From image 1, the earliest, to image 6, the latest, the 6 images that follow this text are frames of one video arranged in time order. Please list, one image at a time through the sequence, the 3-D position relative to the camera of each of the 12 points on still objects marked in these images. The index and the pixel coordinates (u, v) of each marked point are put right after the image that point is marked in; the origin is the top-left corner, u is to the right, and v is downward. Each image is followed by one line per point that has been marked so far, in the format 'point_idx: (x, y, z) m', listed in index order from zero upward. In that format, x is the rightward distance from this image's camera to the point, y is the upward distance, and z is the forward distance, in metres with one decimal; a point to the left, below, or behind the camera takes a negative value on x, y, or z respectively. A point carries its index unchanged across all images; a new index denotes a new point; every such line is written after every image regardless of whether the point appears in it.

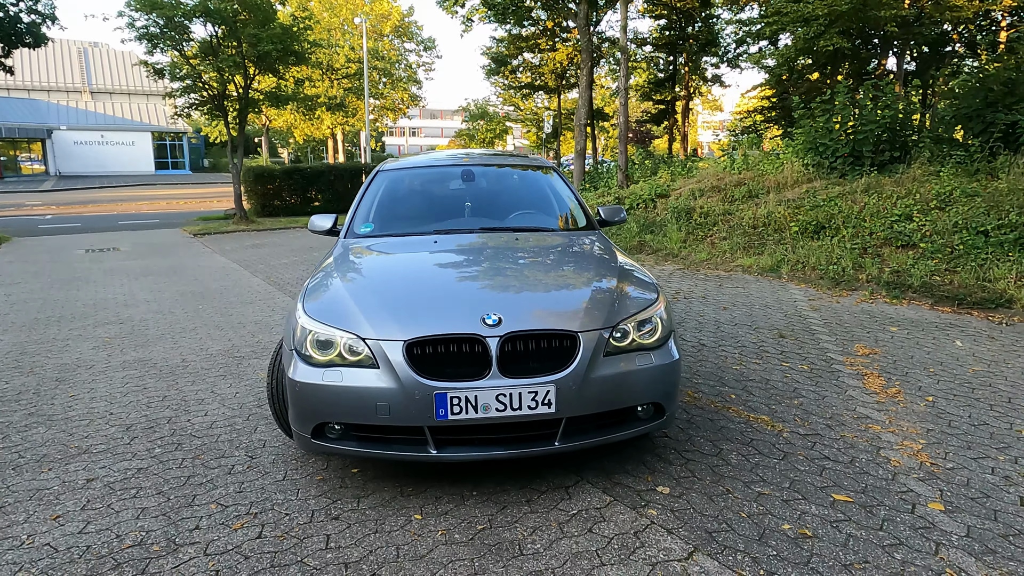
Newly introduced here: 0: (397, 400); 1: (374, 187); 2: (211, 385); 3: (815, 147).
0: (-0.4, -0.4, +2.6) m
1: (-0.9, +0.7, +4.4) m
2: (-2.0, -0.6, +4.4) m
3: (+5.0, +2.3, +10.9) m
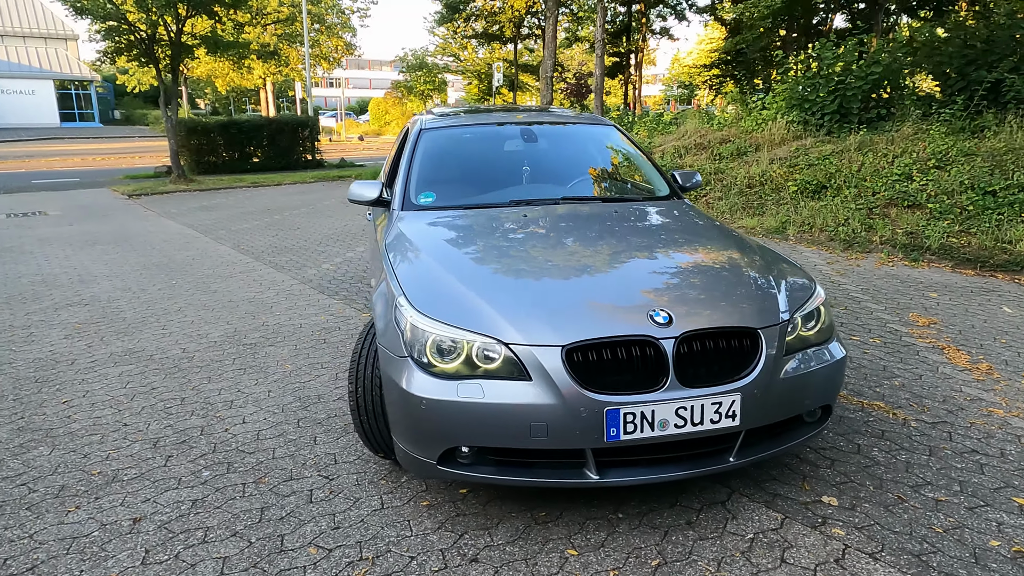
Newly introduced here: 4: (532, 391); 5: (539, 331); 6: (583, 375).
0: (+0.2, -0.4, +2.1) m
1: (-0.5, +0.8, +3.8) m
2: (-1.6, -0.5, +3.7) m
3: (+4.7, +3.0, +10.7) m
4: (+0.1, -0.3, +2.1) m
5: (+0.1, -0.1, +2.1) m
6: (+0.2, -0.3, +2.1) m
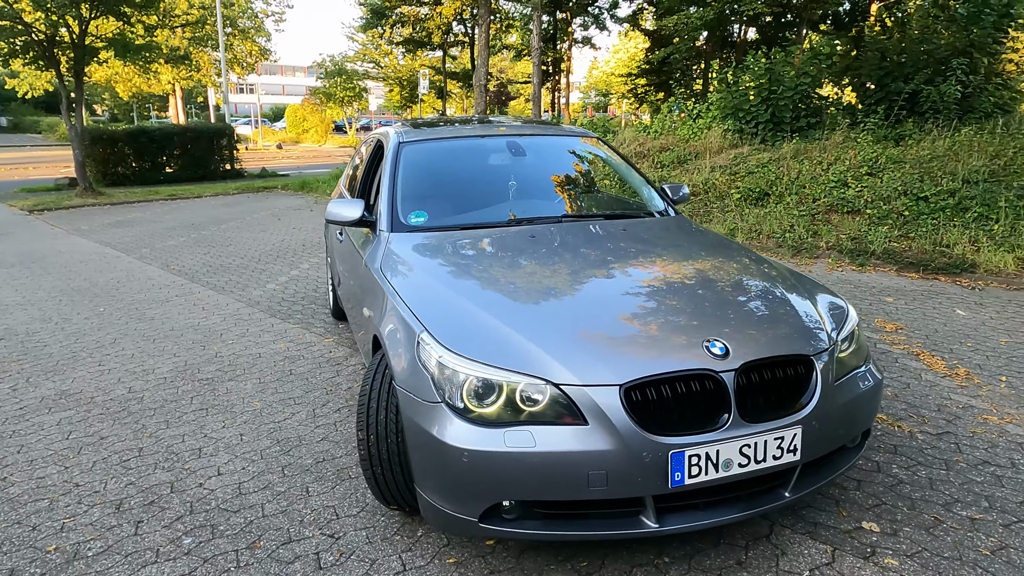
0: (+0.3, -0.5, +1.9) m
1: (-0.5, +0.7, +3.5) m
2: (-1.6, -0.7, +3.3) m
3: (+3.7, +2.9, +11.0) m
4: (+0.2, -0.4, +1.9) m
5: (+0.2, -0.2, +1.9) m
6: (+0.4, -0.4, +1.9) m
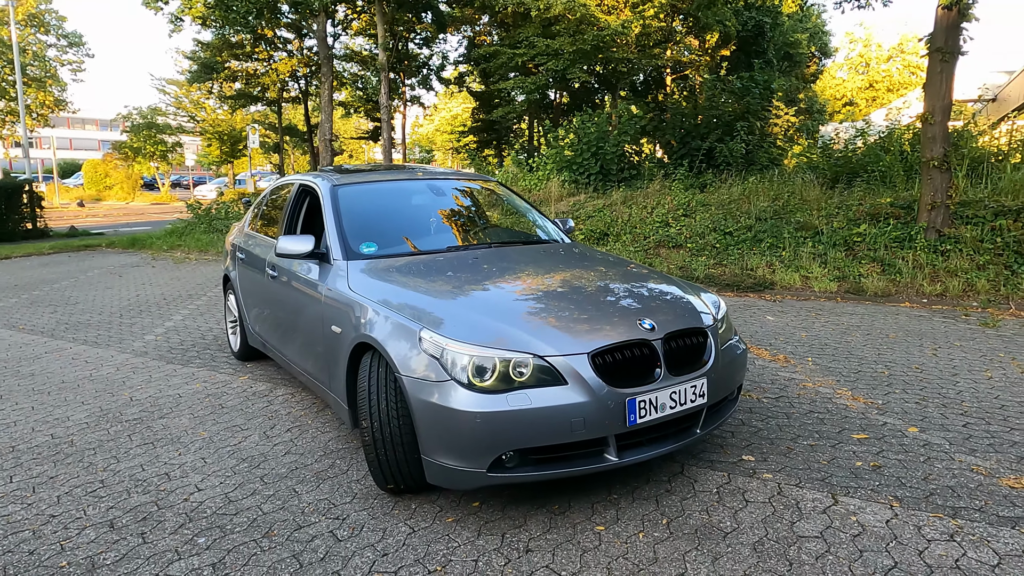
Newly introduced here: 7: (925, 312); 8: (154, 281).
0: (+0.3, -0.5, +2.5) m
1: (-1.0, +0.5, +4.0) m
2: (-1.9, -0.9, +3.4) m
3: (+1.1, +2.3, +12.4) m
4: (+0.2, -0.4, +2.5) m
5: (+0.2, -0.2, +2.6) m
6: (+0.4, -0.3, +2.6) m
7: (+4.1, -0.2, +6.6) m
8: (-5.3, +0.1, +9.9) m
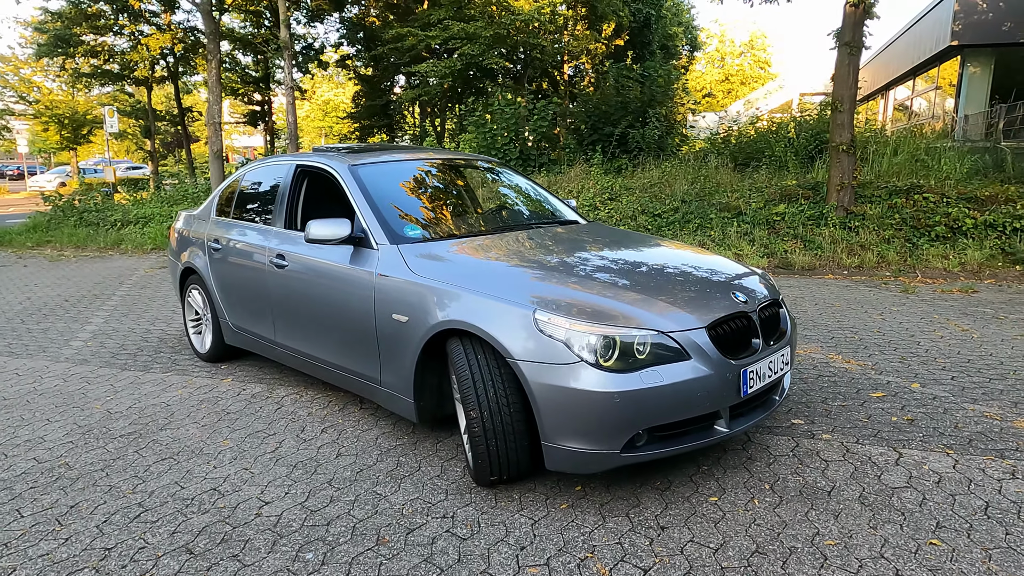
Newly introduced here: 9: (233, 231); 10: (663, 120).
0: (+0.8, -0.4, +2.6) m
1: (-0.8, +0.6, +3.7) m
2: (-1.5, -0.8, +3.0) m
3: (-0.5, +2.6, +12.4) m
4: (+0.7, -0.3, +2.5) m
5: (+0.7, -0.1, +2.6) m
6: (+0.8, -0.2, +2.6) m
7: (+3.7, +0.1, +7.3) m
8: (-6.1, +0.1, +8.6) m
9: (-1.8, +0.4, +4.4) m
10: (+2.9, +3.3, +13.0) m
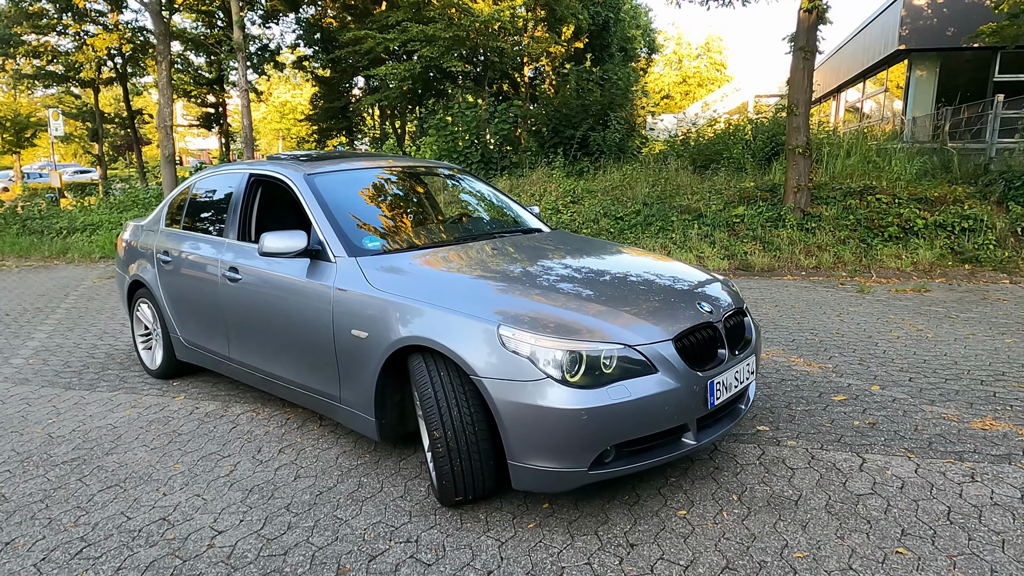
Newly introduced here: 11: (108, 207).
0: (+0.6, -0.4, +2.5) m
1: (-1.0, +0.5, +3.6) m
2: (-1.7, -0.9, +2.9) m
3: (-1.2, +2.5, +12.3) m
4: (+0.6, -0.3, +2.5) m
5: (+0.5, -0.2, +2.6) m
6: (+0.7, -0.3, +2.6) m
7: (+3.3, +0.1, +7.4) m
8: (-6.6, -0.1, +8.2) m
9: (-2.1, +0.3, +4.2) m
10: (+2.1, +3.2, +13.0) m
11: (-7.9, +1.6, +13.1) m
